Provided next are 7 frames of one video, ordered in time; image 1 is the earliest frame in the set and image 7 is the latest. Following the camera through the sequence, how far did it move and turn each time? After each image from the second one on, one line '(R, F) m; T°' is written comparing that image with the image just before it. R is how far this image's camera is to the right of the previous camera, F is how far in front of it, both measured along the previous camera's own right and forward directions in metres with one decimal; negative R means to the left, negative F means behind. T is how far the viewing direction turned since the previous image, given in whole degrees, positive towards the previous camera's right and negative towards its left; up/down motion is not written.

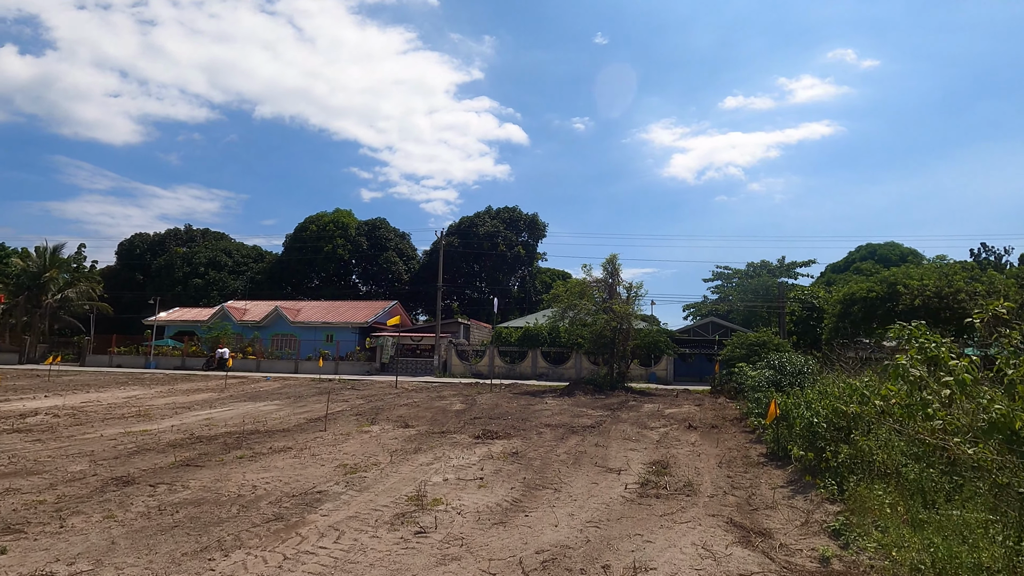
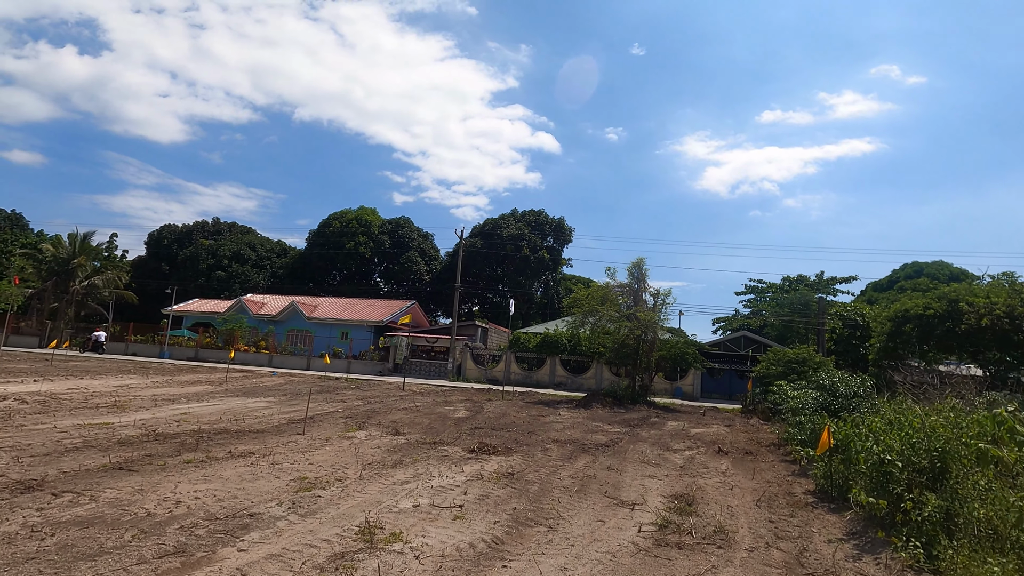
(+0.4, +1.6) m; -3°
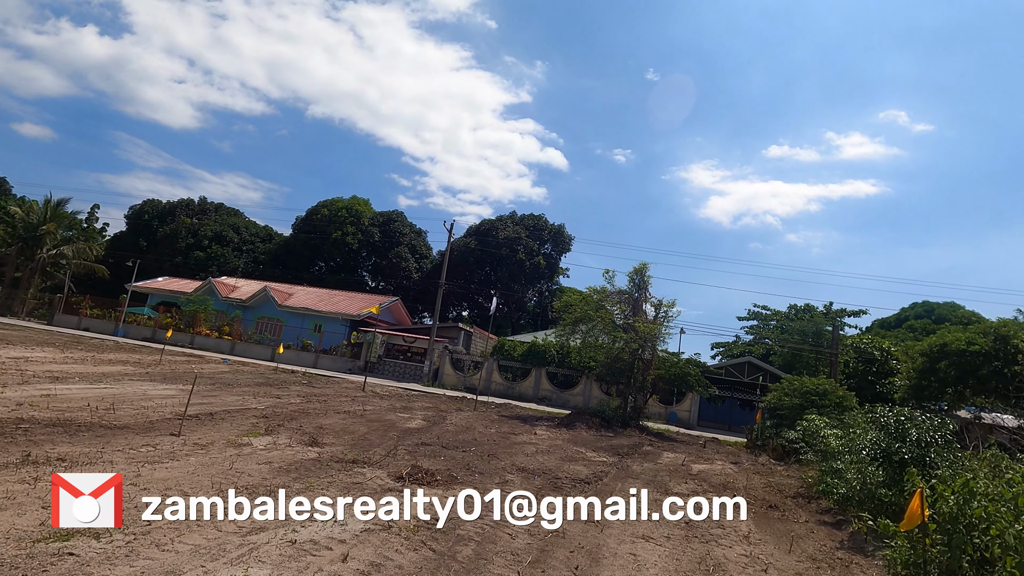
(+0.6, +2.9) m; 0°
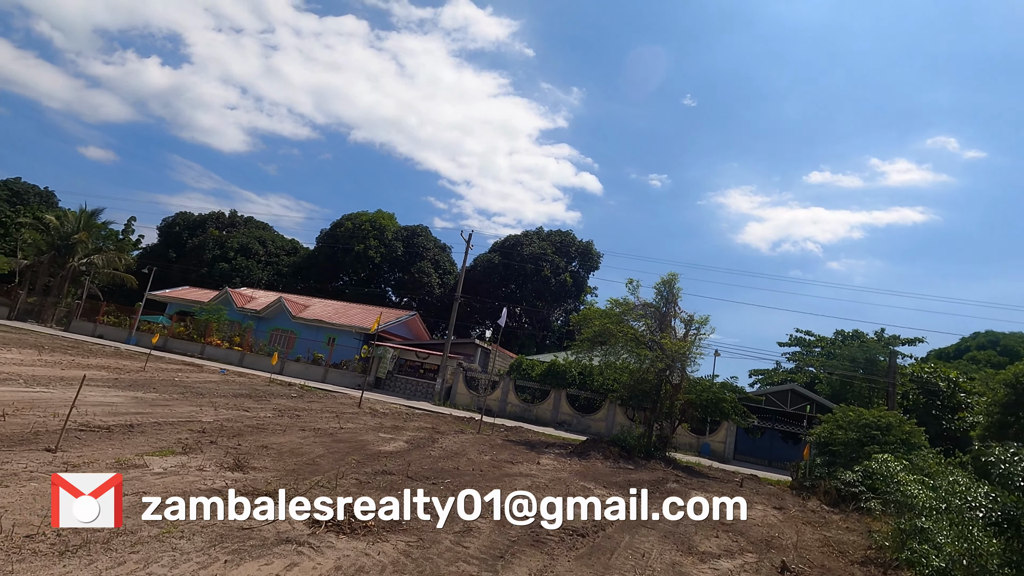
(+0.7, +2.1) m; -3°
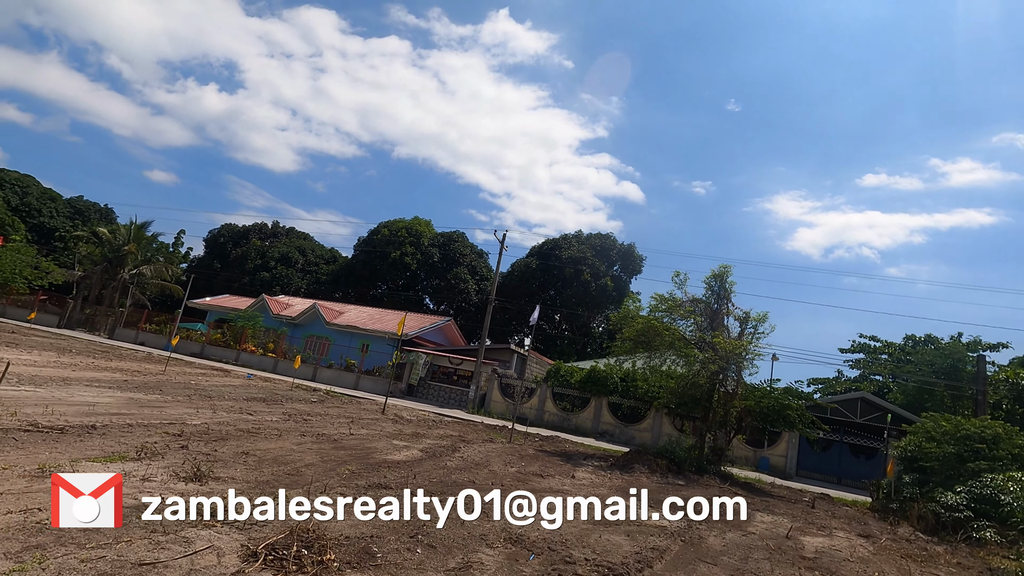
(+0.3, +1.6) m; -4°
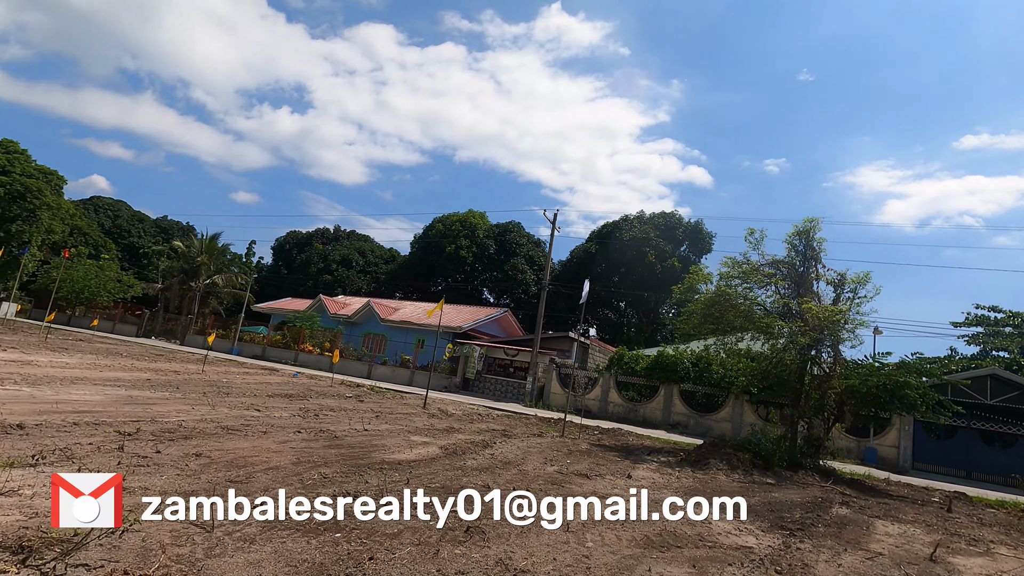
(+0.6, +2.0) m; -7°
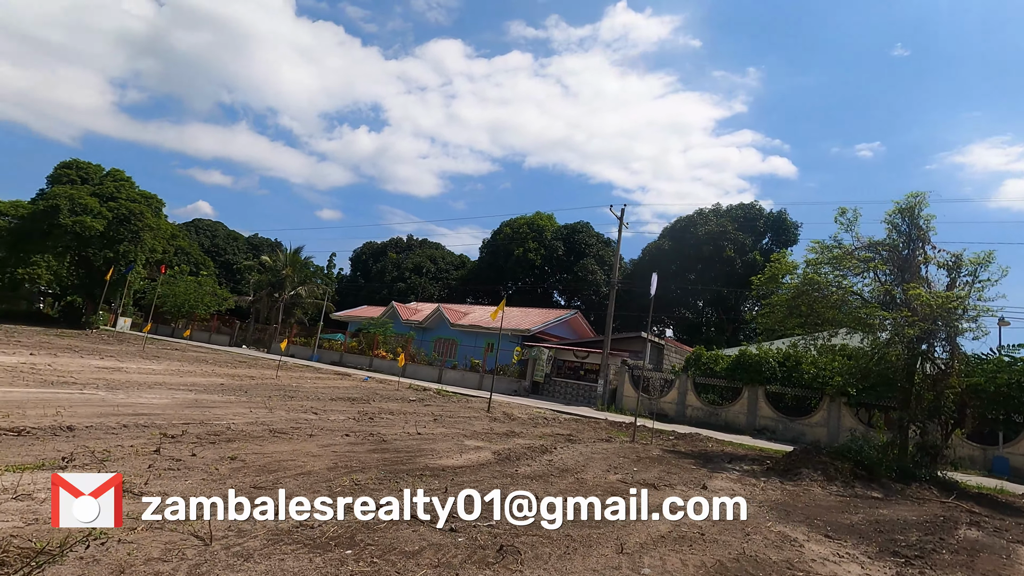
(+0.3, +0.7) m; -8°
